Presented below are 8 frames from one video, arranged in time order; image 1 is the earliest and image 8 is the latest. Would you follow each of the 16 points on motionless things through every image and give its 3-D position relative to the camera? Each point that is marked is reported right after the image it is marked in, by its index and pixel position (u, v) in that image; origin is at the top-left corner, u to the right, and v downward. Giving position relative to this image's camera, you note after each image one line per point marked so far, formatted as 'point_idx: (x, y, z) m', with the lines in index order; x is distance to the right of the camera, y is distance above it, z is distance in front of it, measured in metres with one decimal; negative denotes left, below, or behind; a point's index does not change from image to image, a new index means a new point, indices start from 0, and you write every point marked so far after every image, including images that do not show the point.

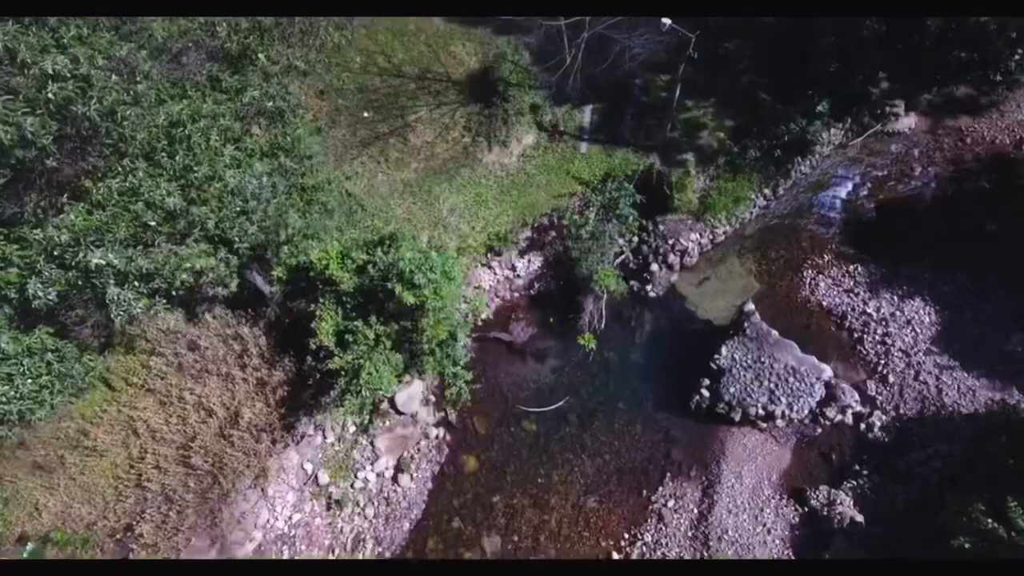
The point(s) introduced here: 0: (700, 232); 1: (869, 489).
0: (+5.8, +1.7, +10.5) m
1: (+9.1, -5.1, +8.7) m
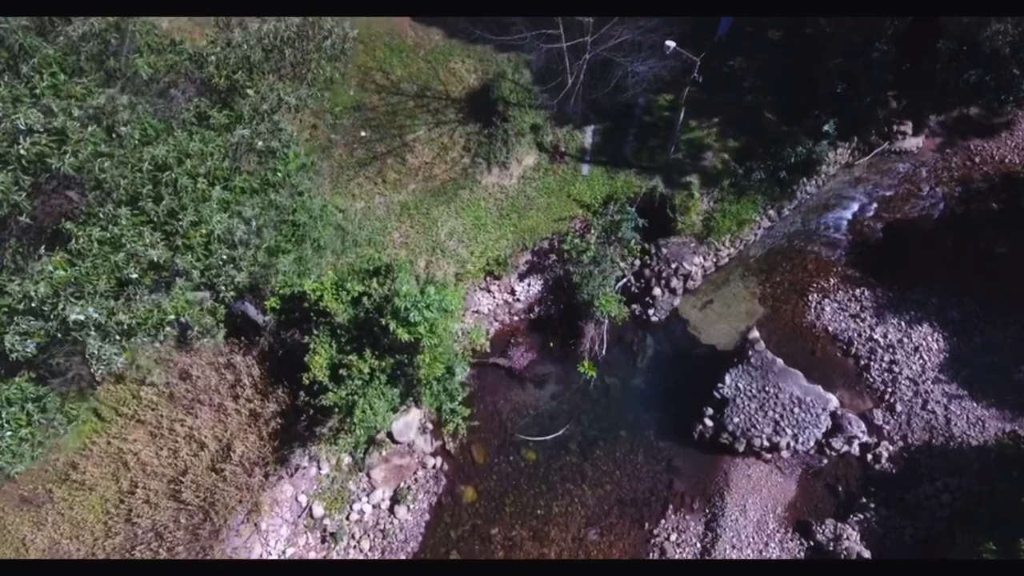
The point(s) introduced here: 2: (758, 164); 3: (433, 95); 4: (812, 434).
0: (+5.8, +1.0, +10.3) m
1: (+9.1, -5.8, +8.5) m
2: (+7.6, +3.8, +10.5) m
3: (-2.5, +6.2, +10.8) m
4: (+7.9, -3.9, +9.0) m
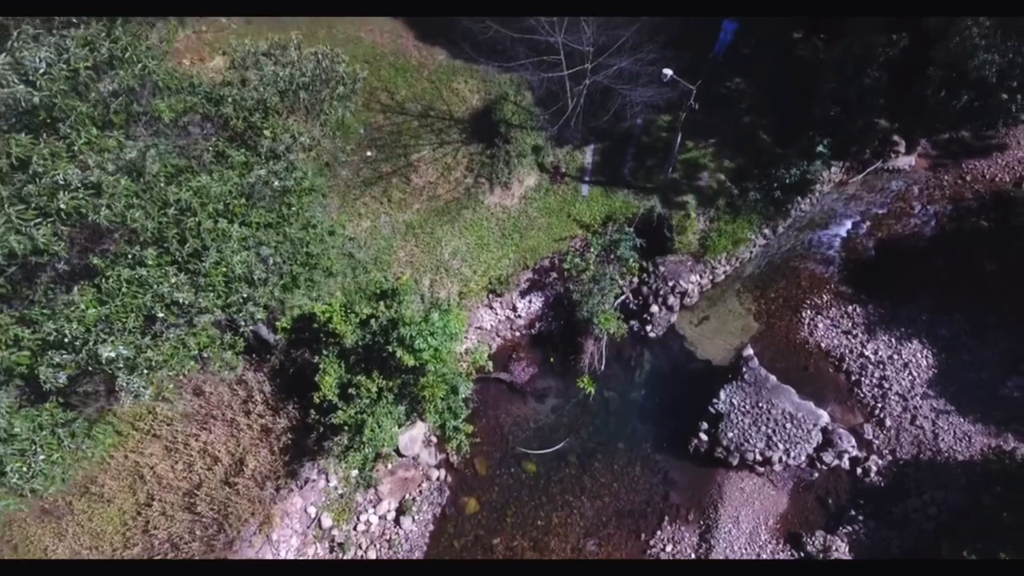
0: (+5.8, +0.5, +10.6) m
1: (+9.1, -6.4, +8.8) m
2: (+7.6, +3.2, +10.8) m
3: (-2.5, +5.7, +11.1) m
4: (+7.9, -4.4, +9.3) m
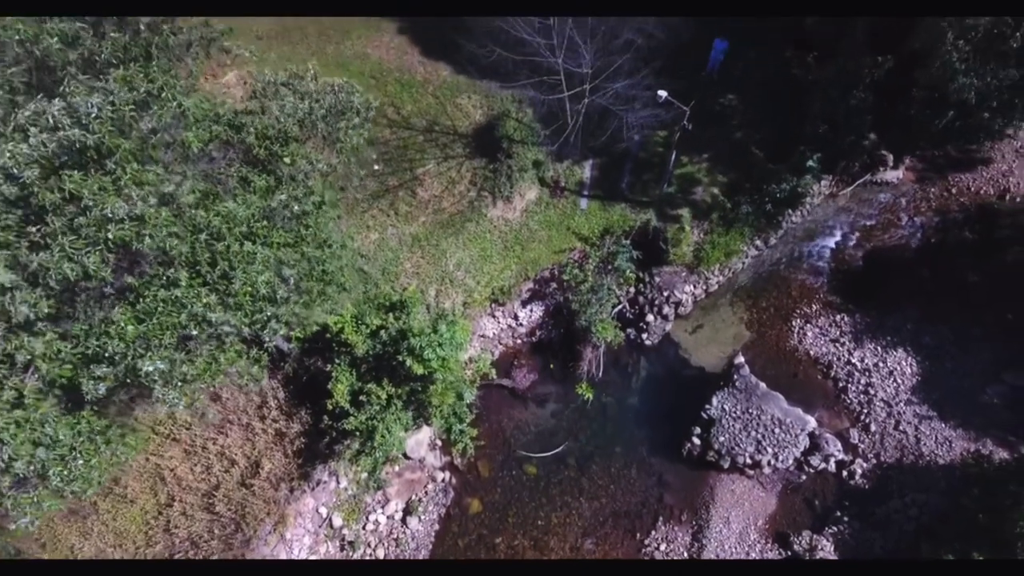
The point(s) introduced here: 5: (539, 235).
0: (+5.9, +0.2, +11.0) m
1: (+9.2, -6.7, +9.3) m
2: (+7.7, +2.9, +11.2) m
3: (-2.4, +5.4, +11.5) m
4: (+8.0, -4.7, +9.7) m
5: (+0.9, +1.7, +11.0) m
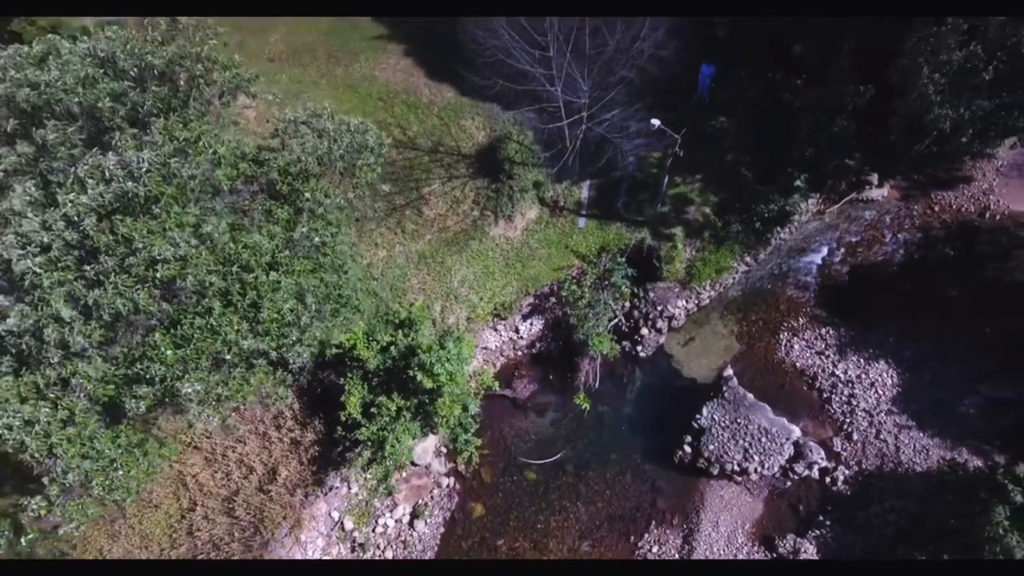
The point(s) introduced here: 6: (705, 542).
0: (+5.9, -0.3, +11.6) m
1: (+9.2, -7.2, +9.8) m
2: (+7.7, +2.4, +11.8) m
3: (-2.4, +4.9, +12.1) m
4: (+8.0, -5.2, +10.3) m
5: (+0.9, +1.2, +11.5) m
6: (+5.6, -7.4, +10.0) m
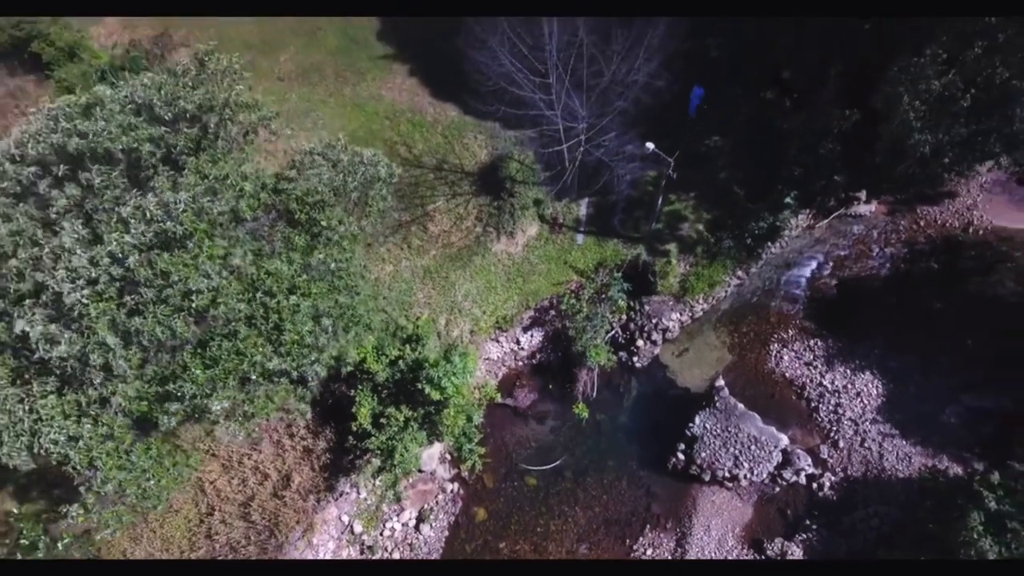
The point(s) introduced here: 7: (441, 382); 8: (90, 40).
0: (+6.0, -0.8, +12.1) m
1: (+9.2, -7.7, +10.4) m
2: (+7.8, +1.9, +12.3) m
3: (-2.3, +4.4, +12.6) m
4: (+8.1, -5.7, +10.8) m
5: (+1.0, +0.7, +12.0) m
6: (+5.7, -7.9, +10.5) m
7: (-2.0, -2.5, +9.1) m
8: (-16.6, +9.8, +13.3) m
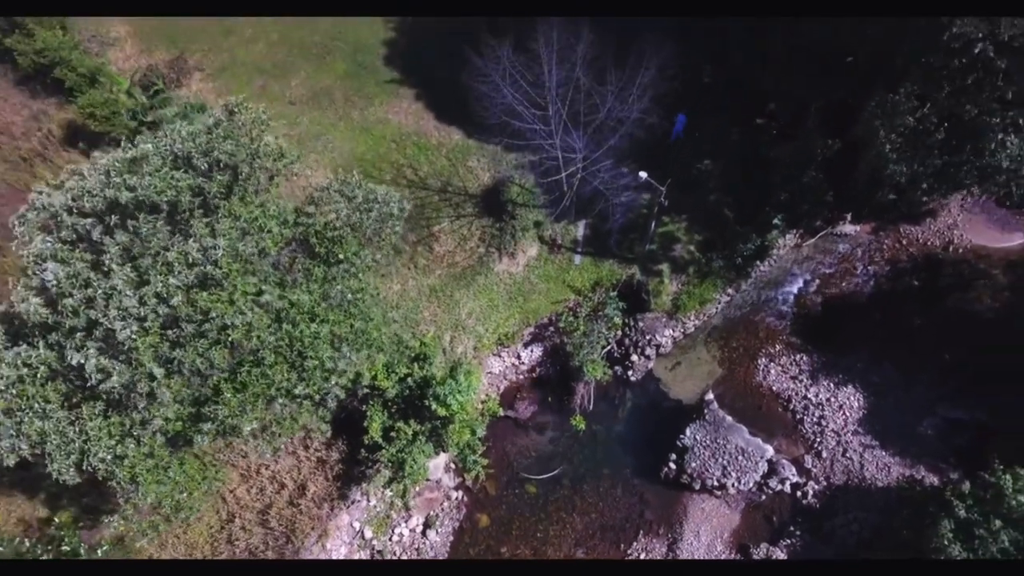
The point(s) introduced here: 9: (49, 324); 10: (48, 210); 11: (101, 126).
0: (+6.0, -1.5, +12.7) m
1: (+9.3, -8.4, +11.0) m
2: (+7.8, +1.3, +12.9) m
3: (-2.3, +3.8, +13.3) m
4: (+8.1, -6.4, +11.5) m
5: (+1.0, +0.1, +12.7) m
6: (+5.7, -8.6, +11.1) m
7: (-1.9, -3.1, +9.8) m
8: (-16.5, +9.2, +13.9) m
9: (-10.7, -0.9, +7.9) m
10: (-11.2, +1.8, +8.3) m
11: (-14.3, +5.7, +11.9) m
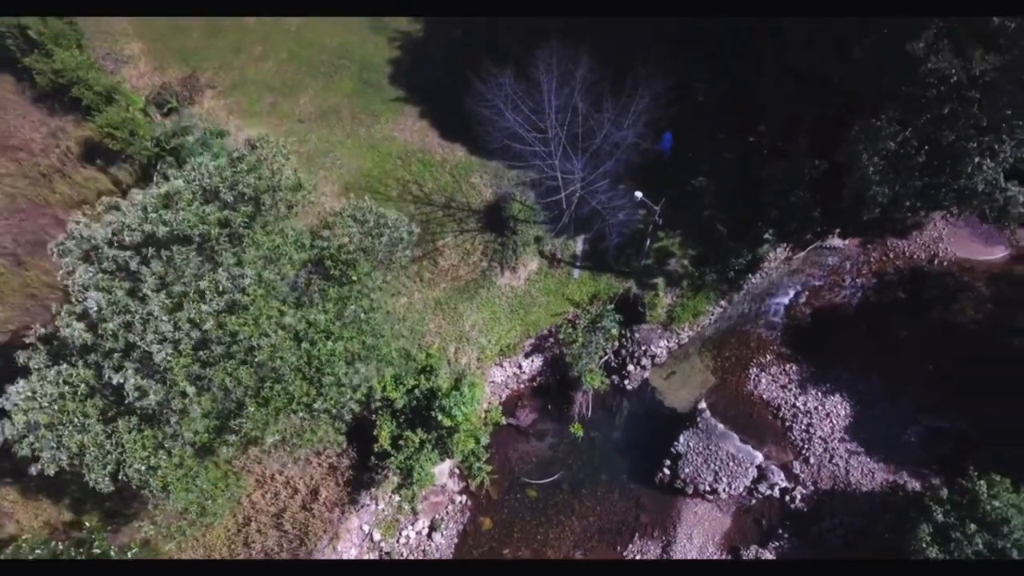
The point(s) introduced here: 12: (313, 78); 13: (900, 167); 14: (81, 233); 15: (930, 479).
0: (+6.1, -2.0, +13.3) m
1: (+9.3, -8.9, +11.6) m
2: (+7.9, +0.8, +13.5) m
3: (-2.2, +3.3, +13.8) m
4: (+8.2, -6.9, +12.0) m
5: (+1.1, -0.4, +13.2) m
6: (+5.8, -9.1, +11.7) m
7: (-1.9, -3.6, +10.3) m
8: (-16.5, +8.7, +14.5) m
9: (-10.6, -1.4, +8.5) m
10: (-11.1, +1.3, +8.8) m
11: (-14.3, +5.2, +12.4) m
12: (-8.8, +9.3, +15.1) m
13: (+12.6, +3.9, +11.1) m
14: (-11.3, +1.5, +8.8) m
15: (+14.7, -6.7, +12.0) m
